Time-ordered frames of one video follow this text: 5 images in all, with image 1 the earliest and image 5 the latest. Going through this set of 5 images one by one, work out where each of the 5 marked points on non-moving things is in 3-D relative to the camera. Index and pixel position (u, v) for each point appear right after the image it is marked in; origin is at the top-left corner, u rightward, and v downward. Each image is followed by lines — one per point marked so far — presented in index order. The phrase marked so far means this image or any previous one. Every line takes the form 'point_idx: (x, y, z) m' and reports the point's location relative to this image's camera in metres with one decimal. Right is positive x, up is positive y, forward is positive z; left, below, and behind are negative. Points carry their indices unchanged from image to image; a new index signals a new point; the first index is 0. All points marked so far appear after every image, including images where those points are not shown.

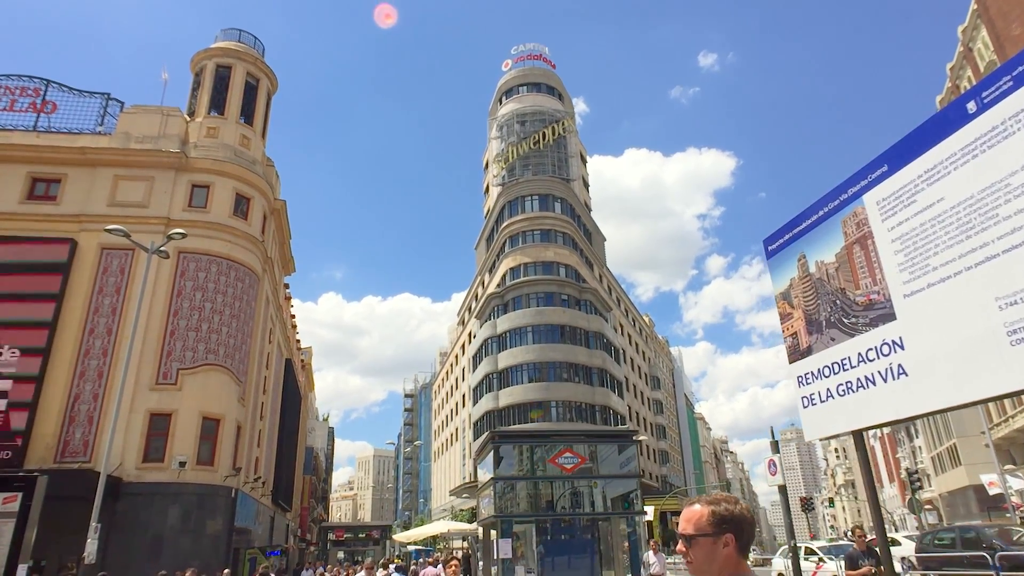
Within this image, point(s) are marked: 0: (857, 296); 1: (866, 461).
0: (+3.8, -0.1, +7.2) m
1: (+3.9, -1.9, +7.2) m
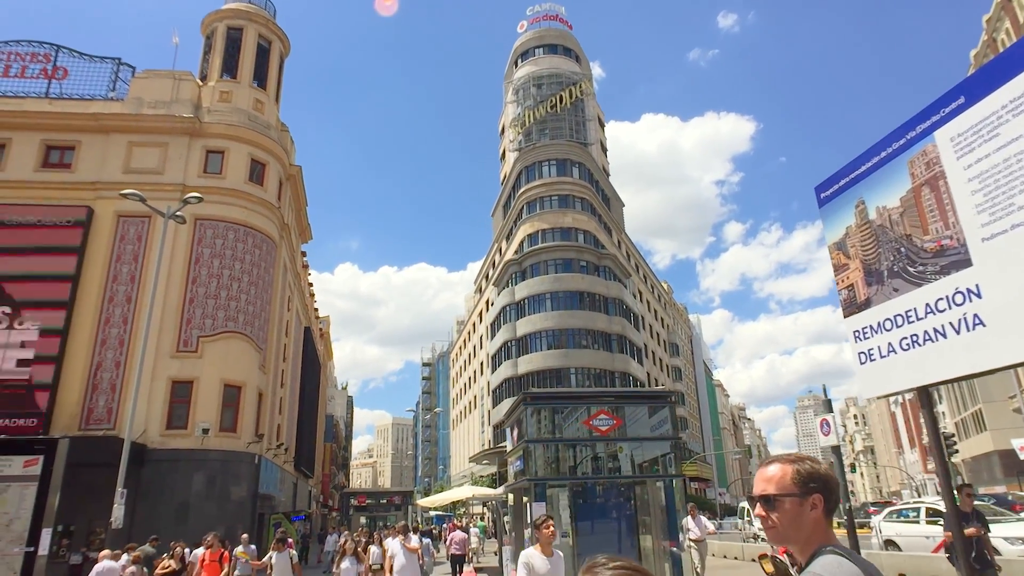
0: (+4.2, +0.5, +6.6) m
1: (+4.3, -1.3, +6.7) m
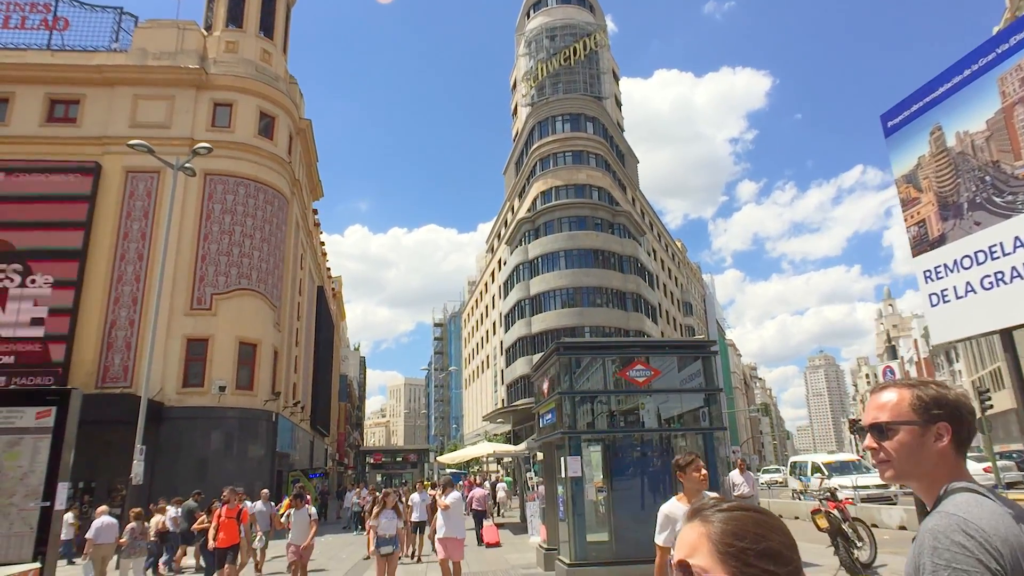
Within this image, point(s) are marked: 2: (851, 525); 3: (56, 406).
0: (+4.6, +1.1, +5.9) m
1: (+4.7, -0.7, +6.1) m
2: (+4.1, -2.8, +7.9) m
3: (-5.0, -1.3, +7.2) m
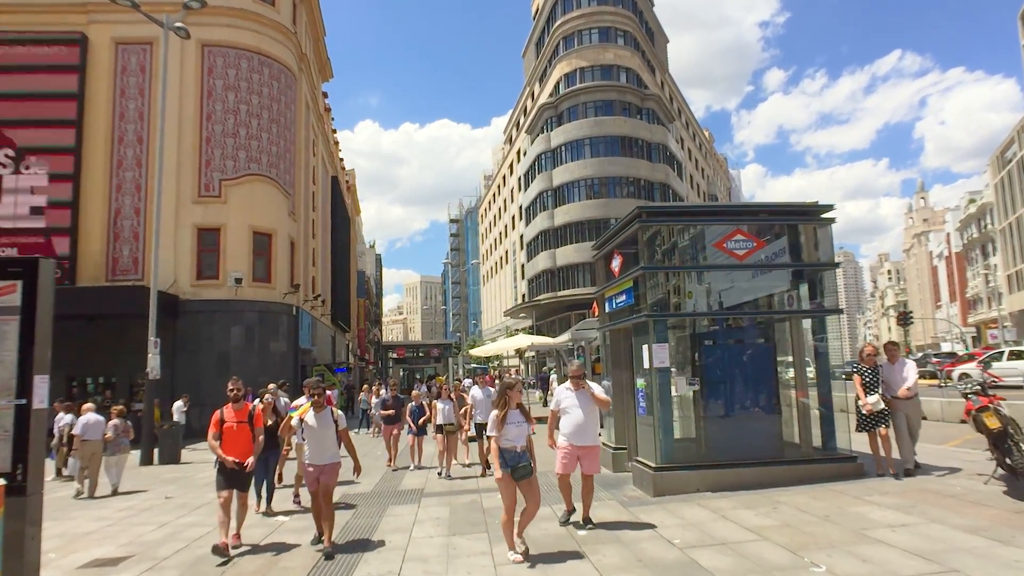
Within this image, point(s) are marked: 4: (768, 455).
0: (+5.4, +2.3, +3.8) m
1: (+5.5, +0.5, +4.3) m
2: (+4.9, -1.3, +6.3) m
3: (-4.2, +0.1, +5.6) m
4: (+3.0, -2.0, +7.7) m
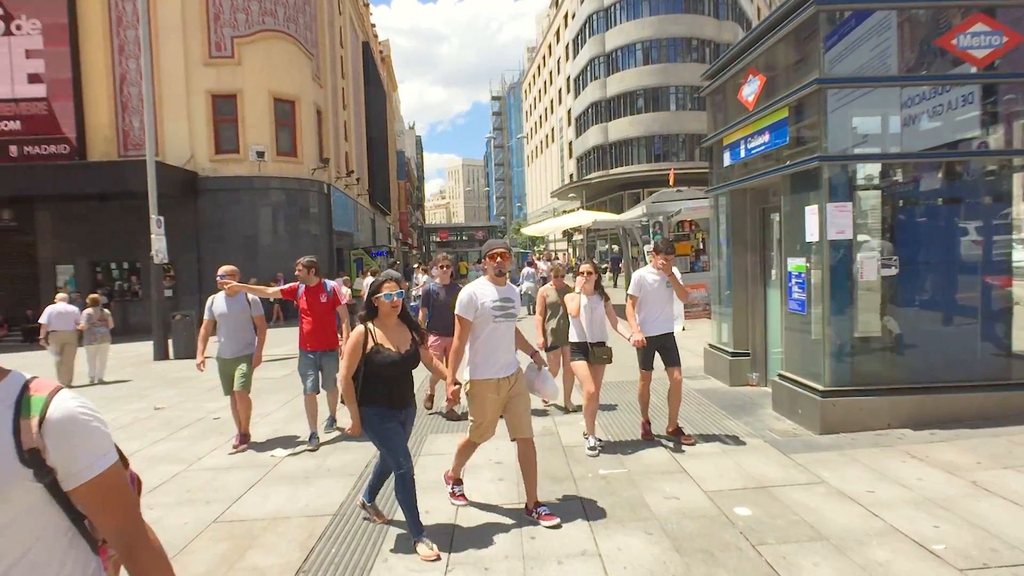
0: (+5.8, +2.9, +0.4) m
1: (+6.0, +1.2, +1.2) m
2: (+5.5, -0.2, +3.6) m
3: (-3.6, +1.0, +3.2) m
4: (+3.8, -0.7, +5.2) m
